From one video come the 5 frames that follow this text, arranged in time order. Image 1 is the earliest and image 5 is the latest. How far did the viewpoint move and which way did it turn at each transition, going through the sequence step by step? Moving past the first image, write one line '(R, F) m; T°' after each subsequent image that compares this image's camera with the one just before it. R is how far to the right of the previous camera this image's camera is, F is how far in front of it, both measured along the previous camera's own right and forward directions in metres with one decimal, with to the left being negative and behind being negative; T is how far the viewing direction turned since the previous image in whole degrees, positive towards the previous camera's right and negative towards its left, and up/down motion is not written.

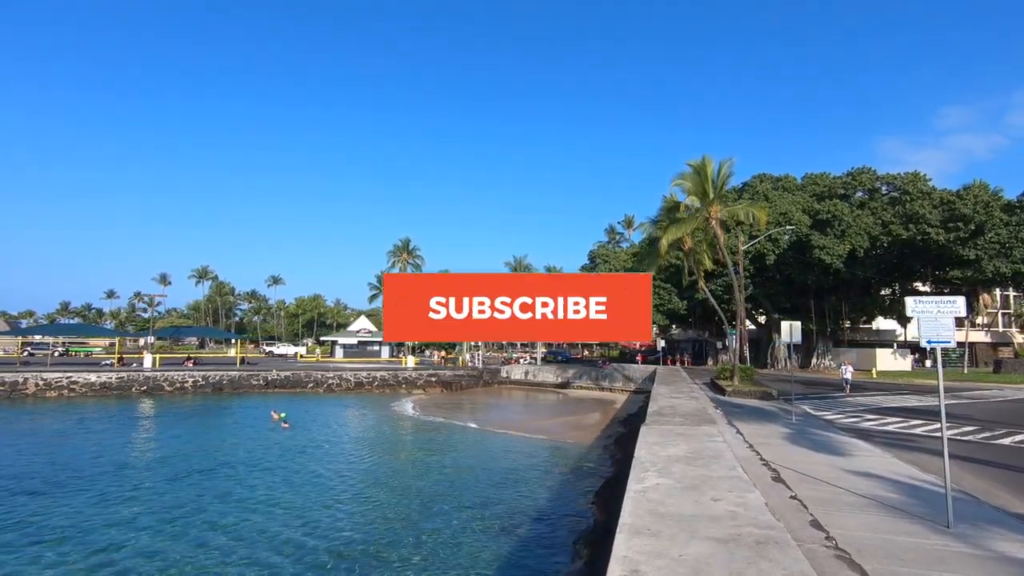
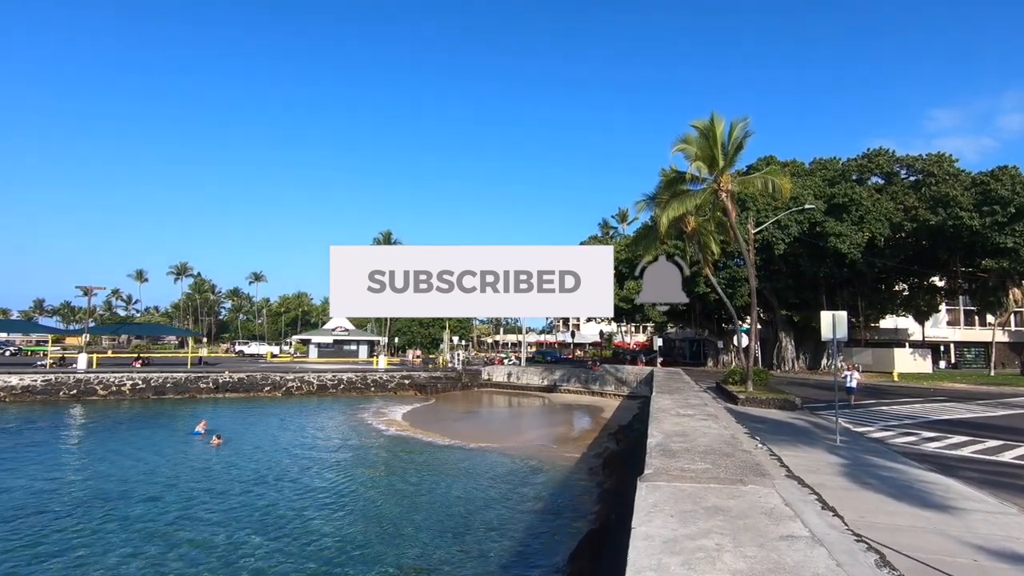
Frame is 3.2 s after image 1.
(+0.8, +3.6) m; +1°
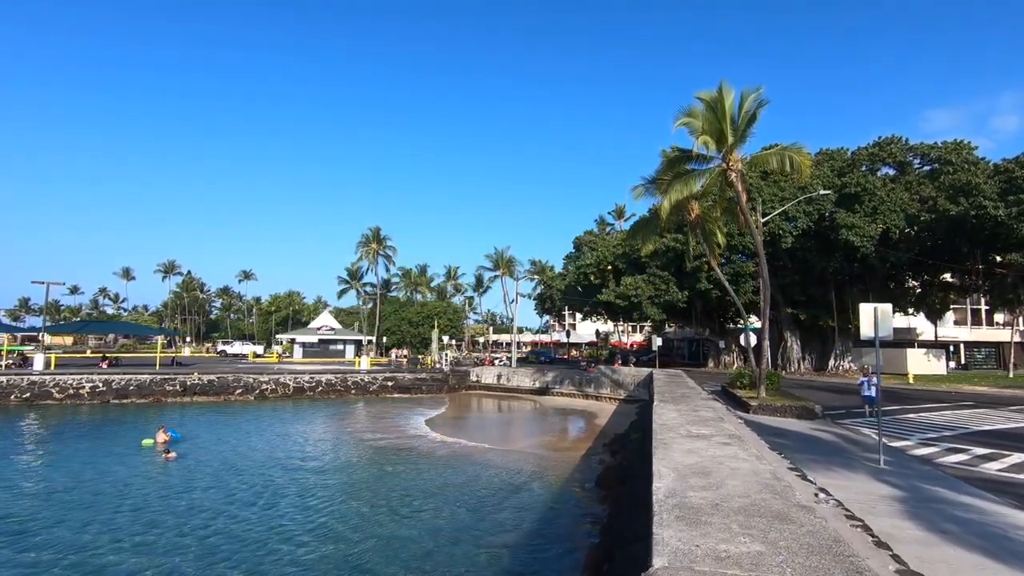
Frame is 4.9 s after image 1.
(+0.4, +2.1) m; 0°
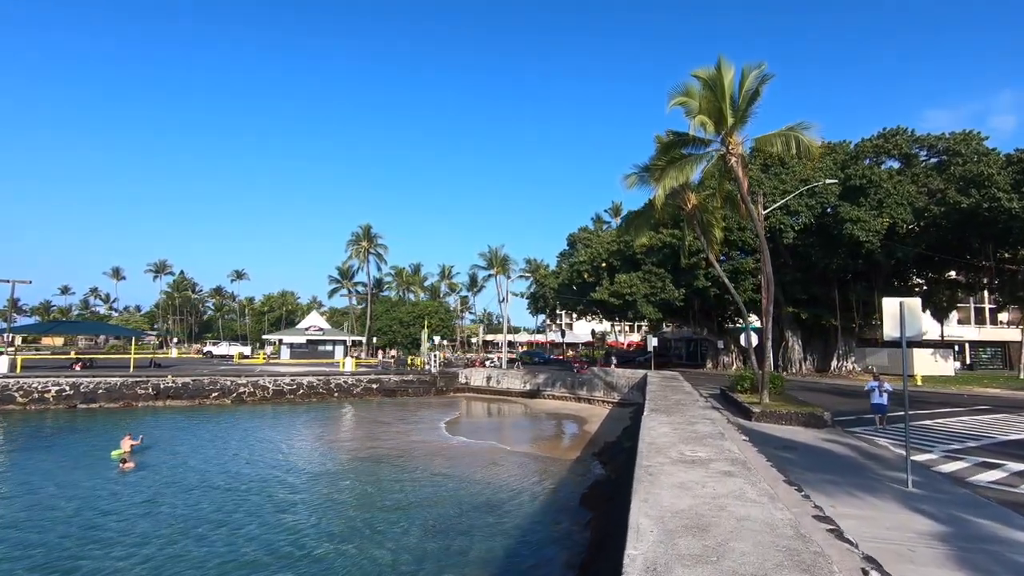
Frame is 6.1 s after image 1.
(+0.4, +1.3) m; 0°
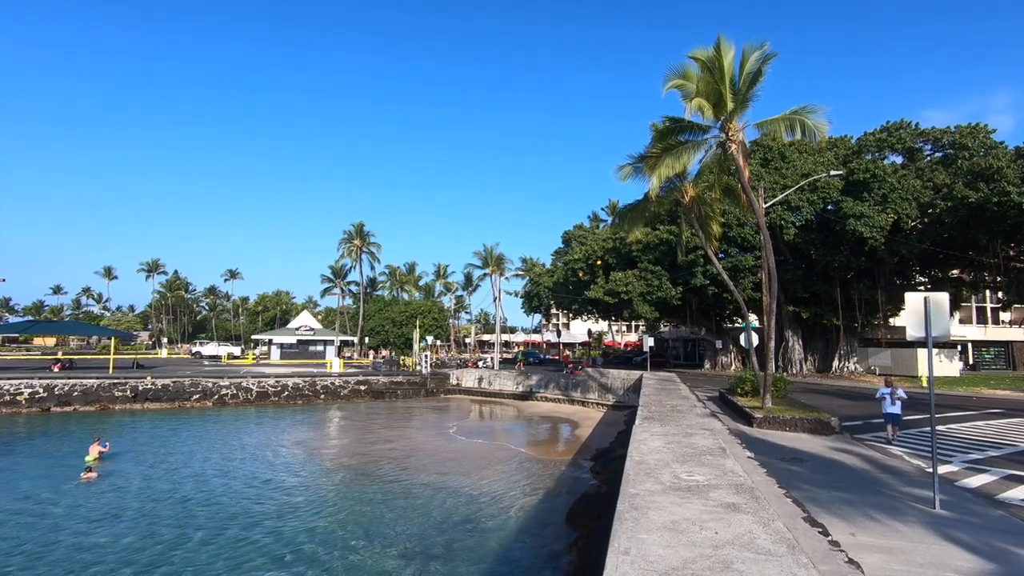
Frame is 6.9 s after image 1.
(+0.3, +1.0) m; 0°
